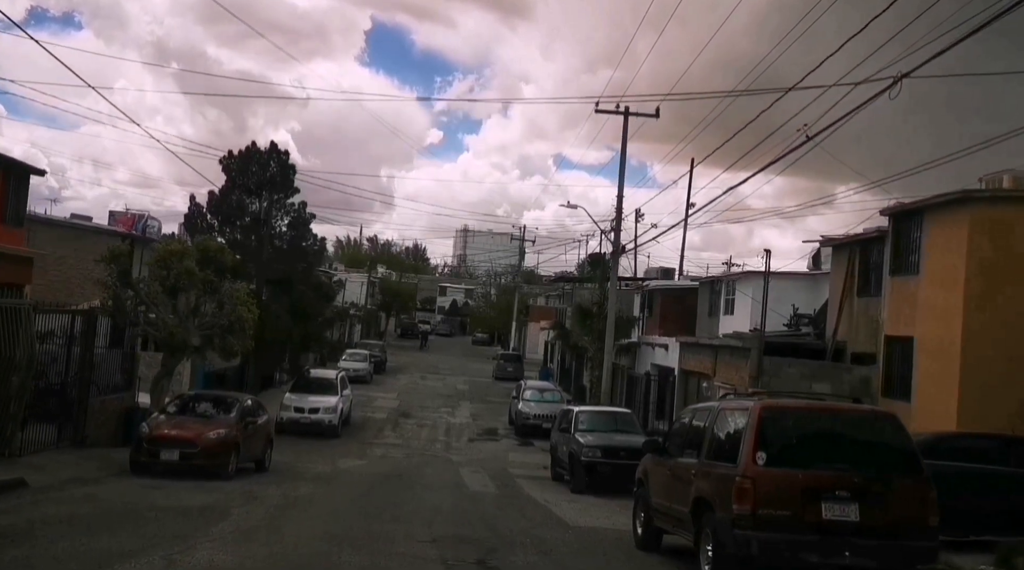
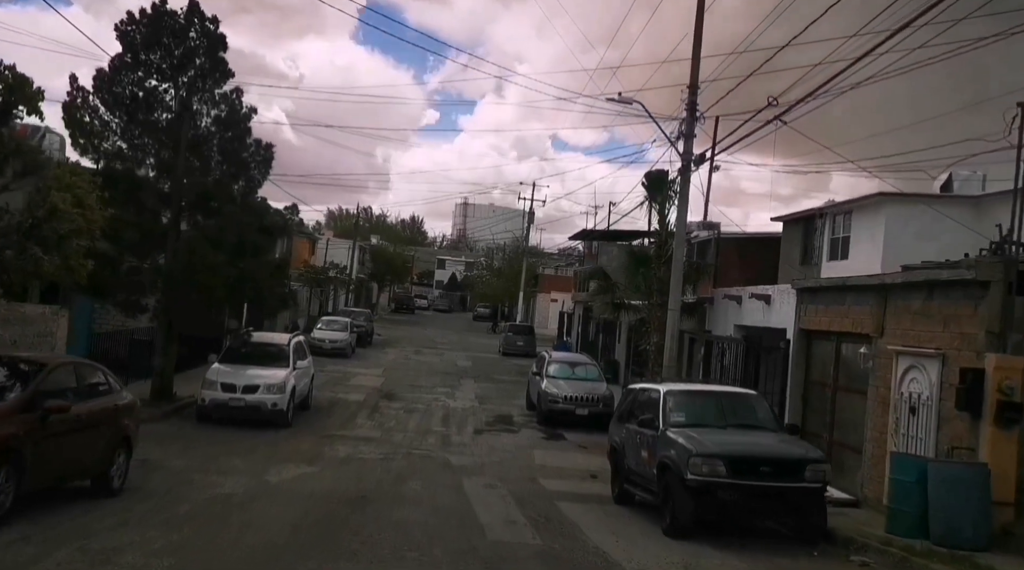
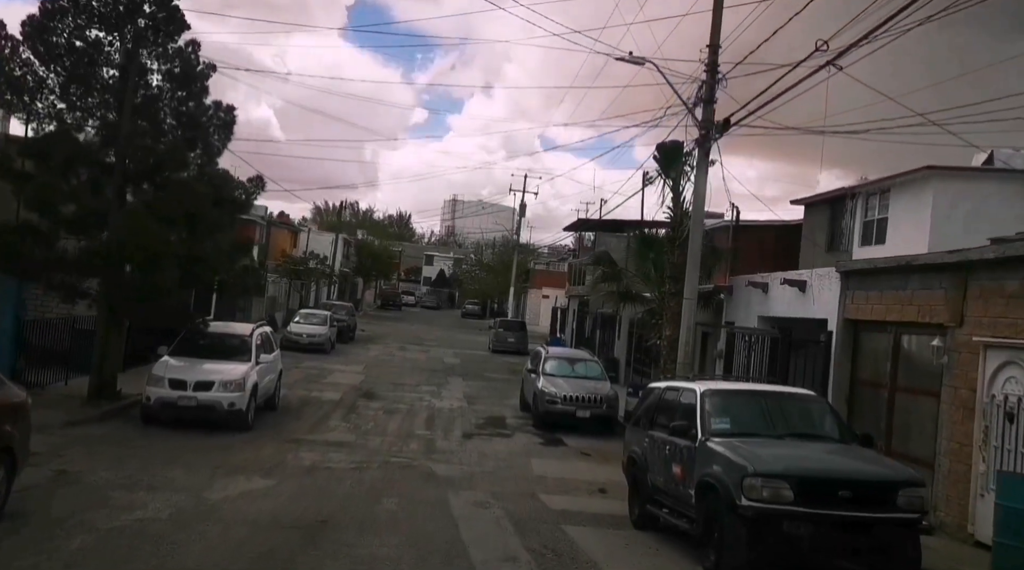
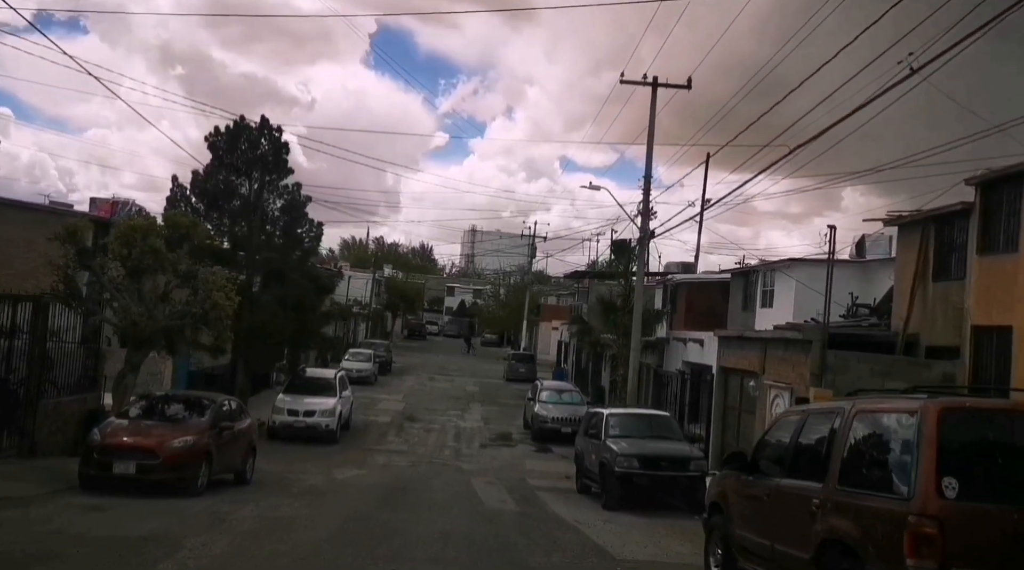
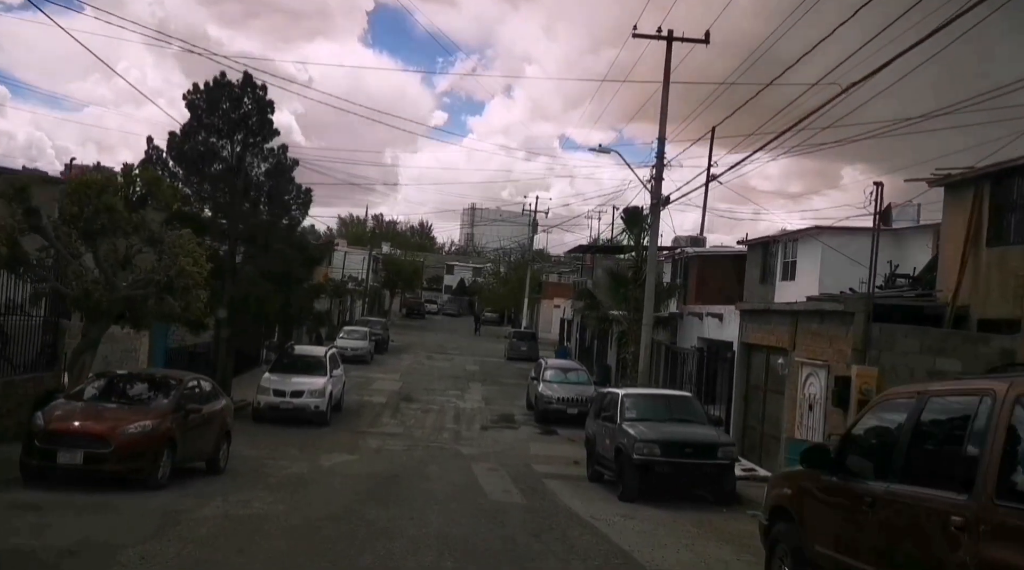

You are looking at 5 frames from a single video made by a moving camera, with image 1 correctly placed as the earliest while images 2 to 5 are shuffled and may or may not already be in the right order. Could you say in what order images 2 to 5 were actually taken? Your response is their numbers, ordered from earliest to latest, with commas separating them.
4, 5, 2, 3
